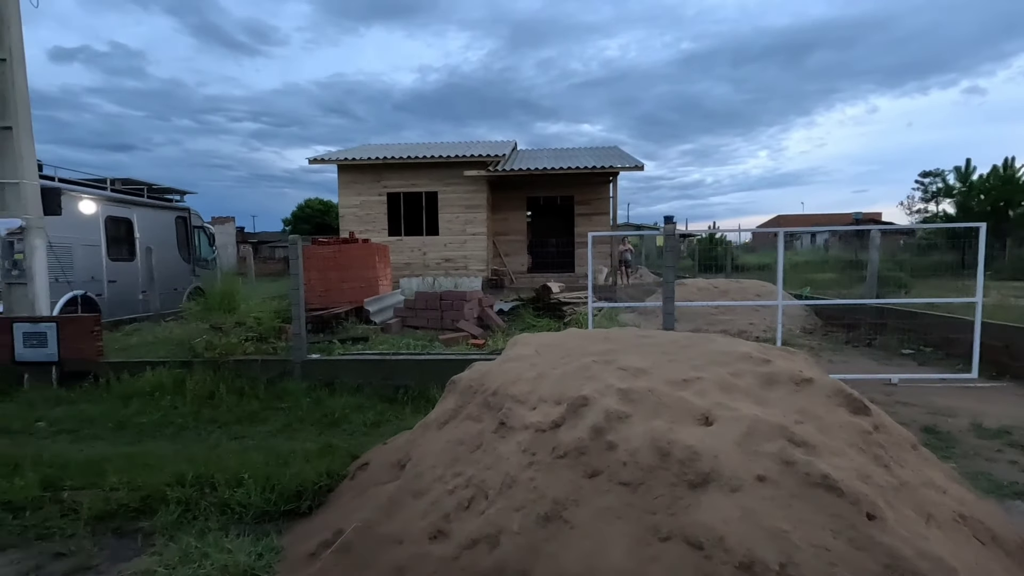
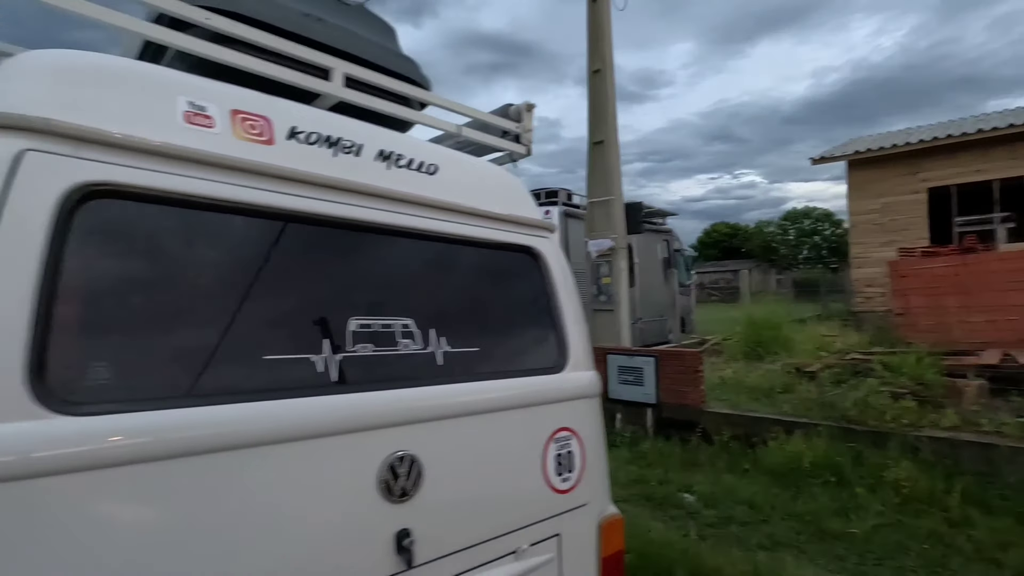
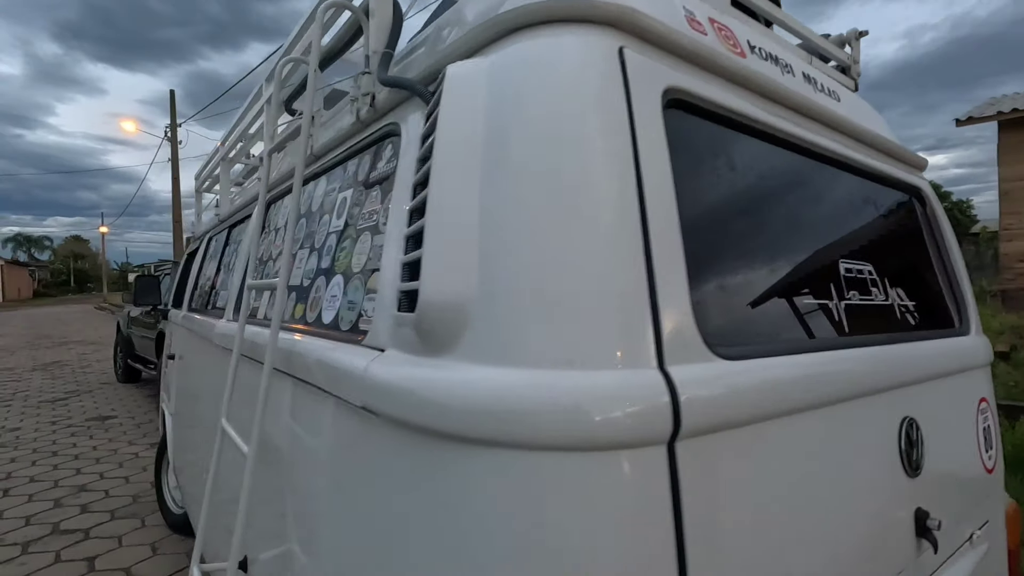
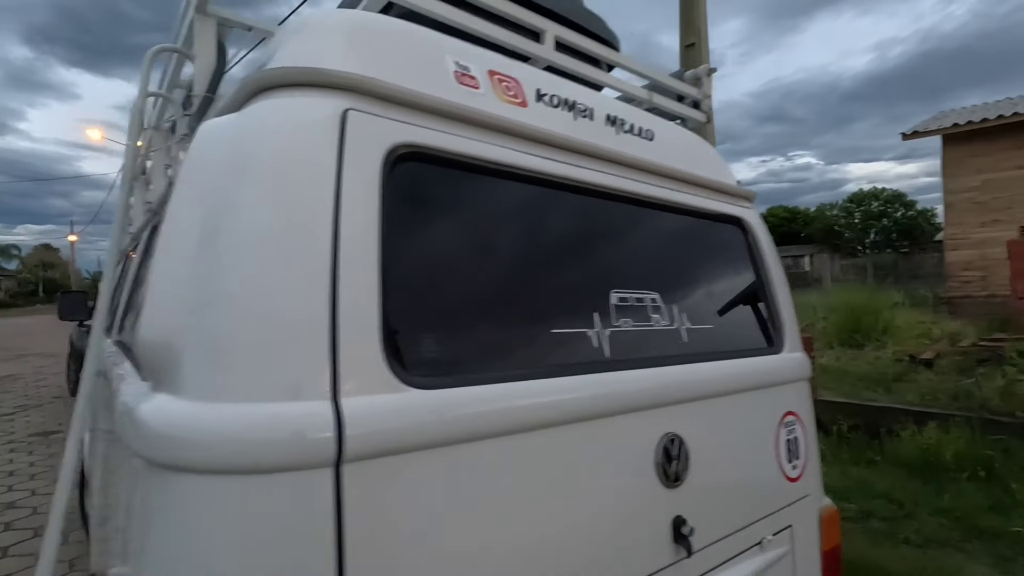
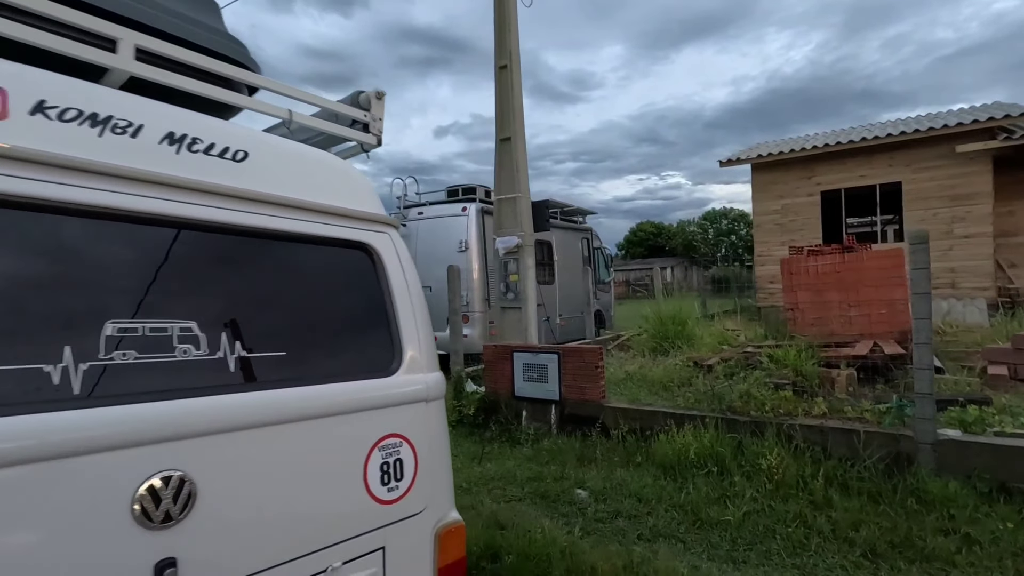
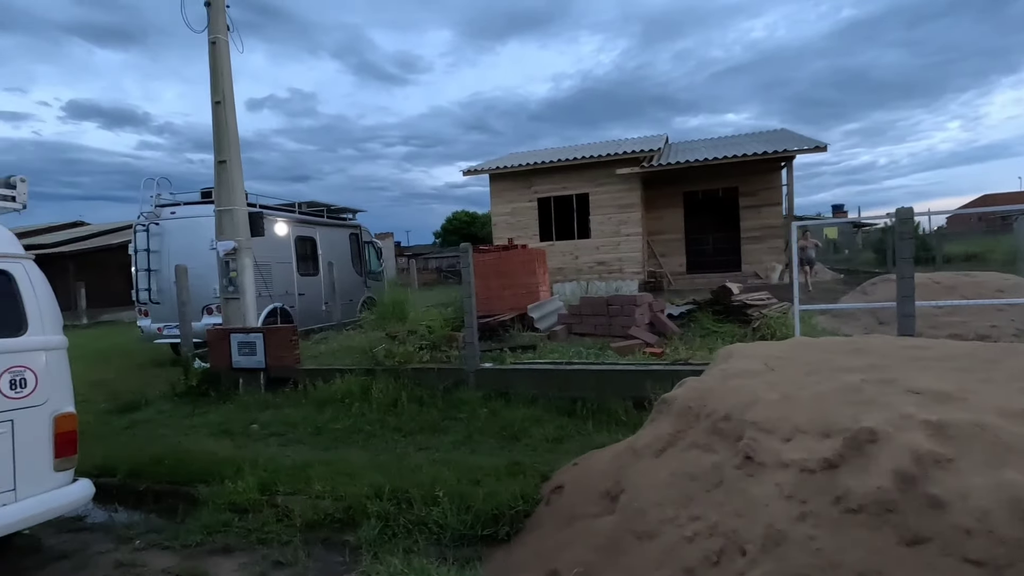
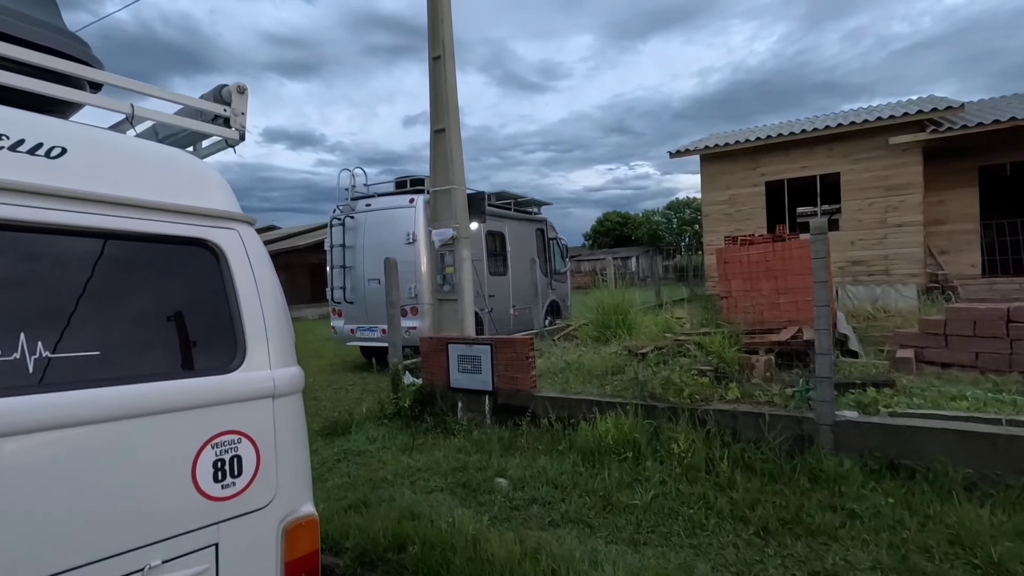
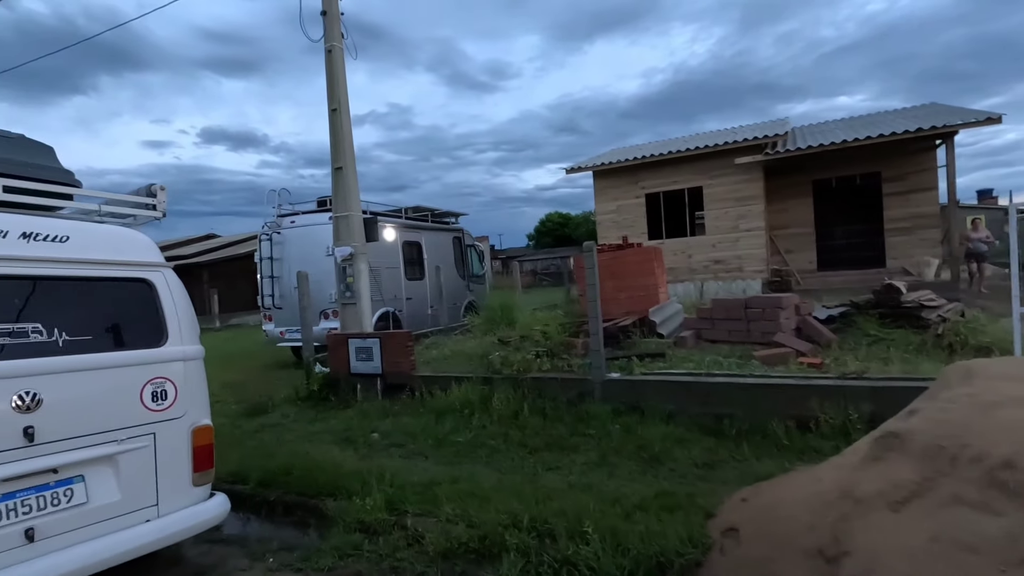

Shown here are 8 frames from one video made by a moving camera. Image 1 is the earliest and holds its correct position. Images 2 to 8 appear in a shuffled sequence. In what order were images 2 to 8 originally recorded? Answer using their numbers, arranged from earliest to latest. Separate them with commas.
6, 8, 7, 5, 2, 4, 3
